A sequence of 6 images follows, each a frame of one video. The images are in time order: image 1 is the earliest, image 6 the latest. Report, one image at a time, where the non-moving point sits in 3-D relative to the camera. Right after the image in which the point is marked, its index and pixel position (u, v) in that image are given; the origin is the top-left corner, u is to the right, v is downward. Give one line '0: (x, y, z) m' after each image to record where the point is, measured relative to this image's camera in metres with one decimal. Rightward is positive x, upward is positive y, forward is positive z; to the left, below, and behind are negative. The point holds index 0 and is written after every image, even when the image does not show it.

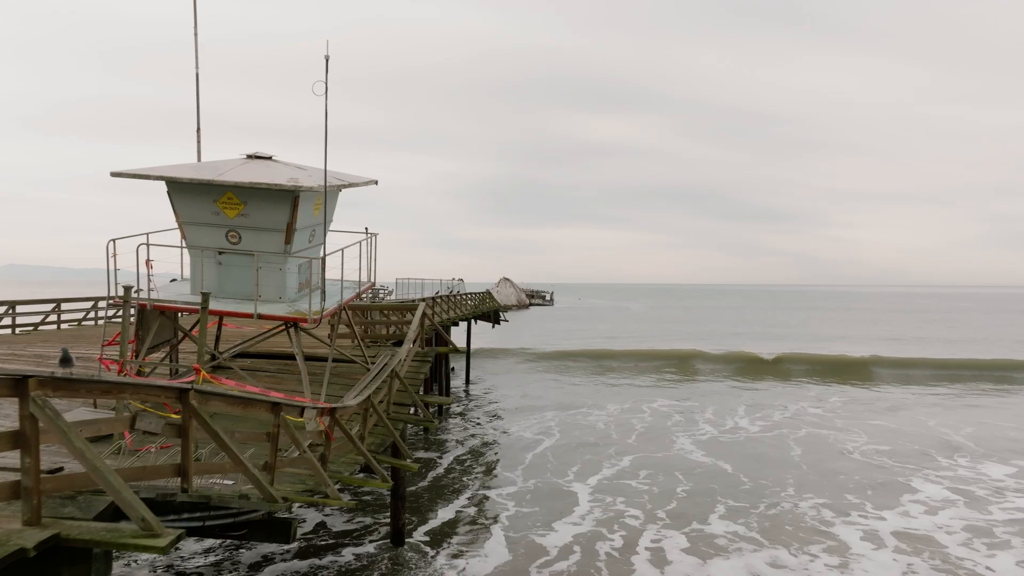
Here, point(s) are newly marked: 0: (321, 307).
0: (-3.9, -0.4, +7.6) m
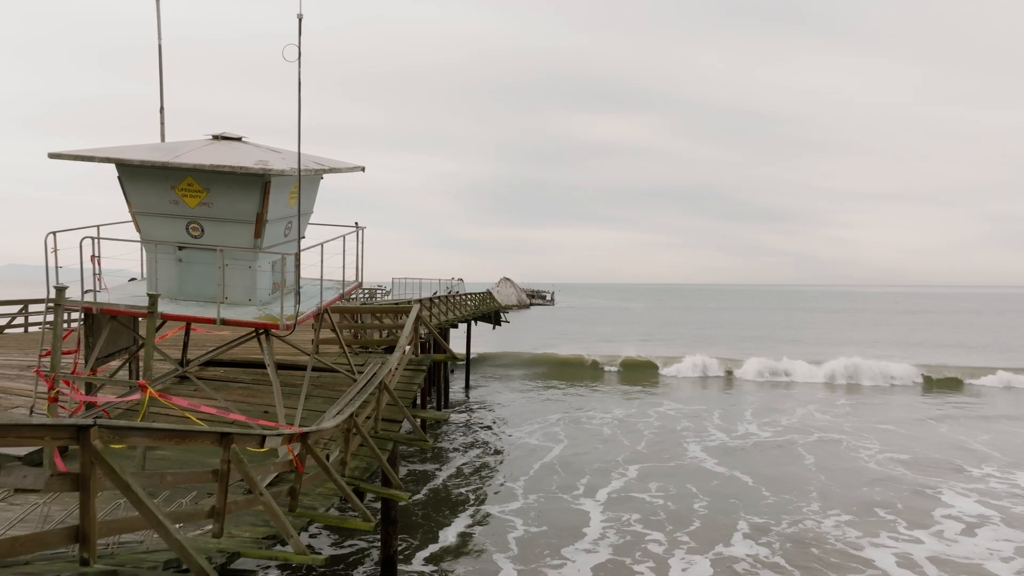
0: (-3.9, -0.4, +6.6) m
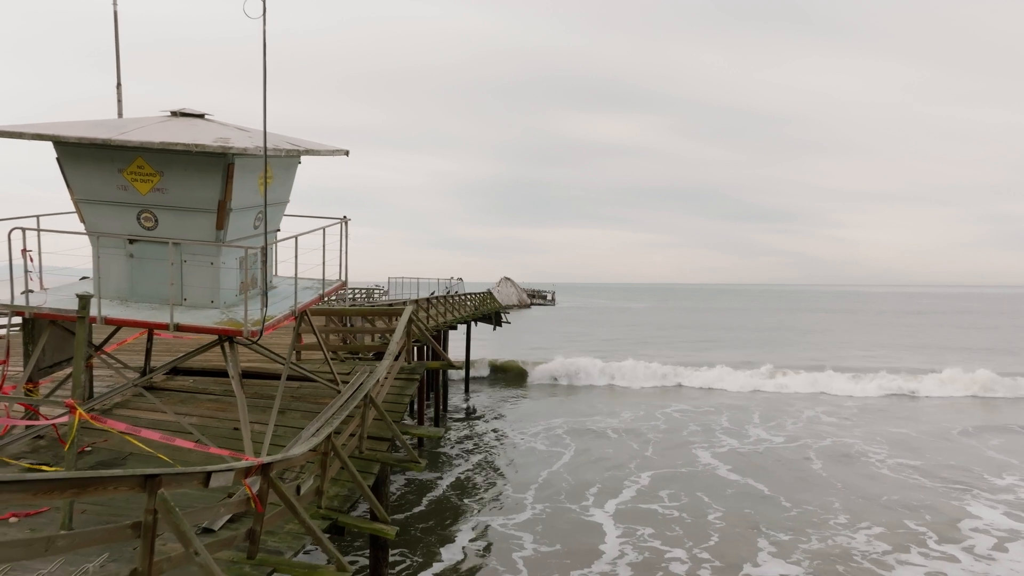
0: (-3.8, -0.4, +5.7) m
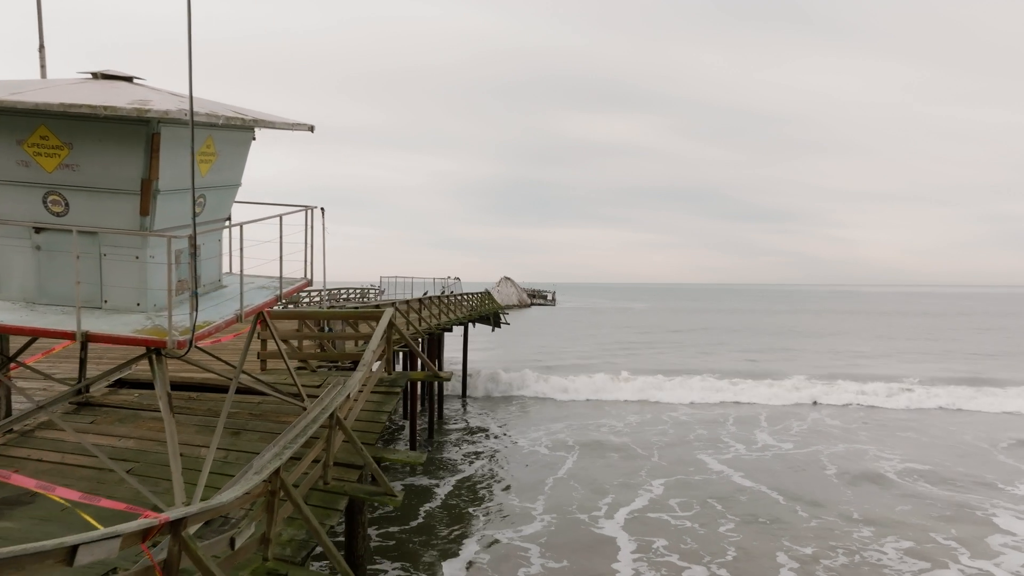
0: (-3.9, -0.4, +4.7) m
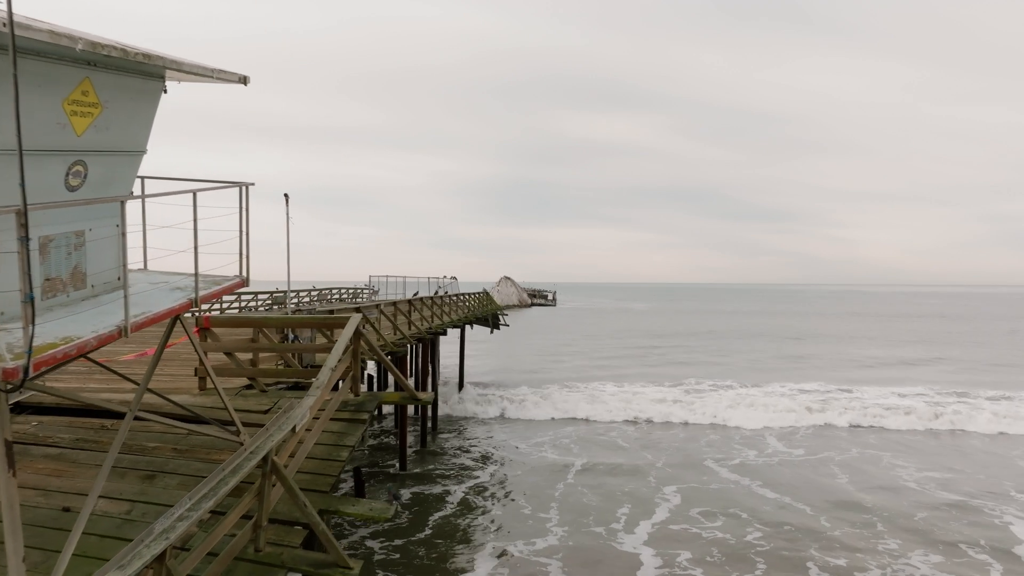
0: (-3.7, -0.4, +3.8) m
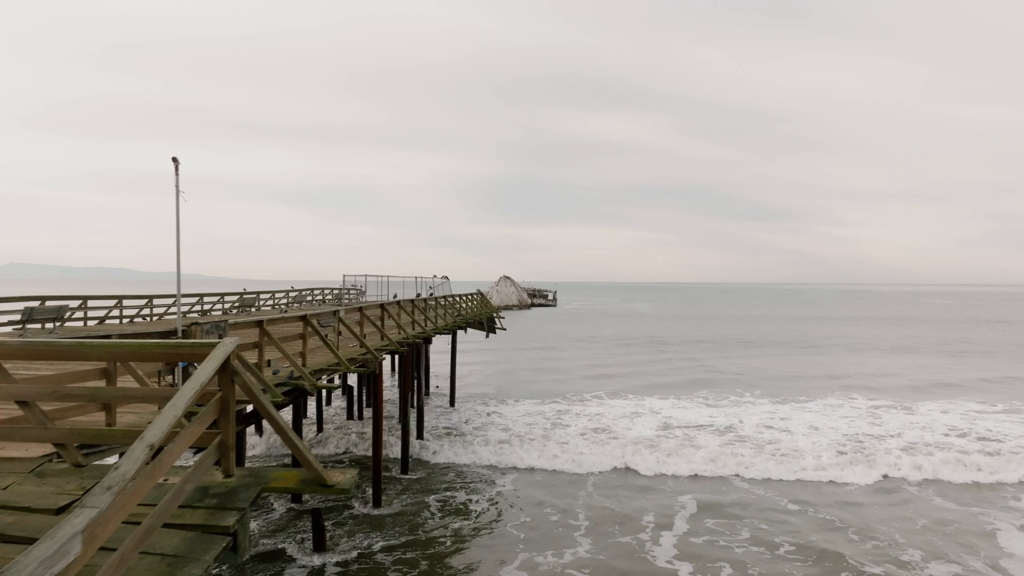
0: (-2.4, -1.3, +4.5) m
